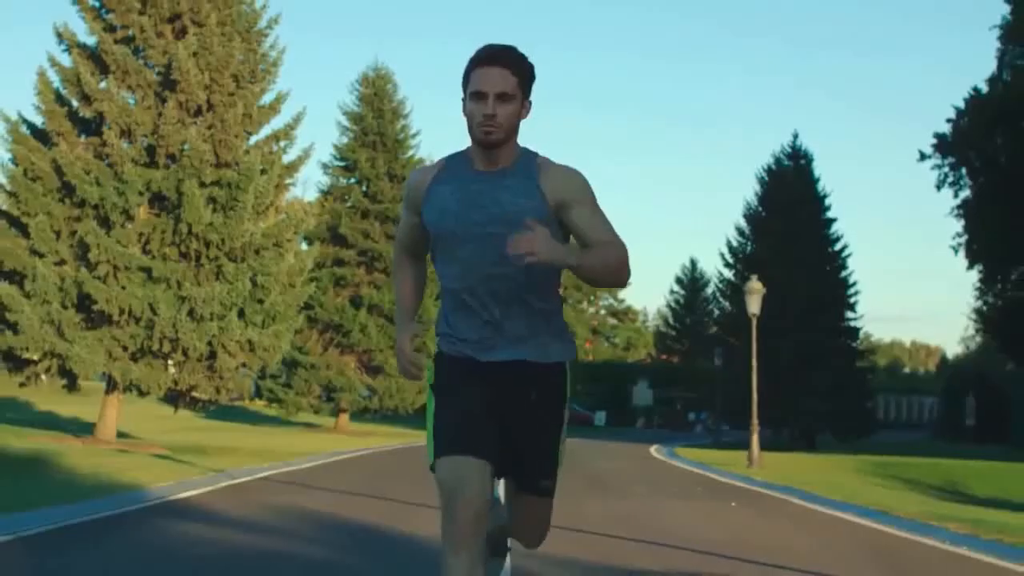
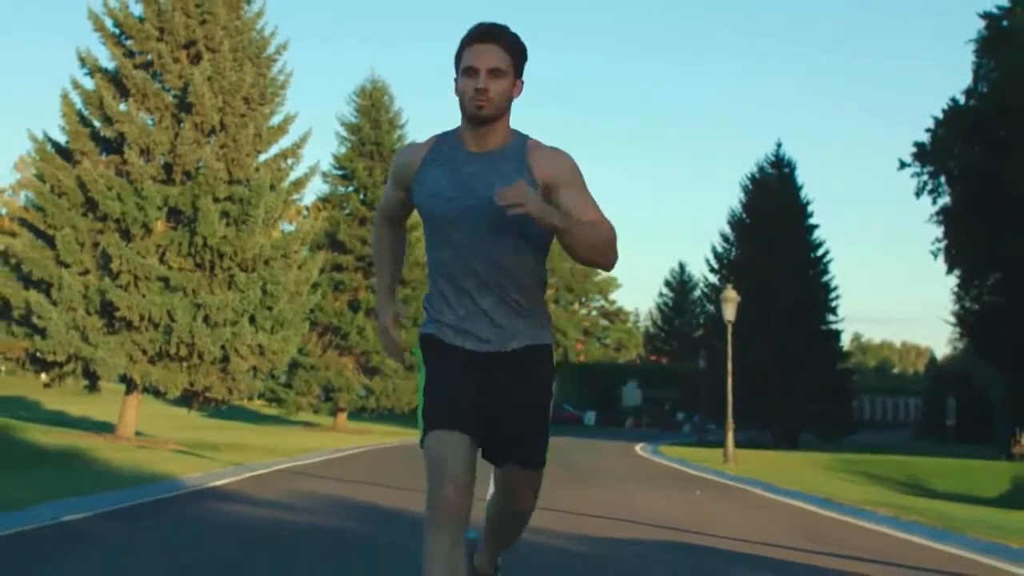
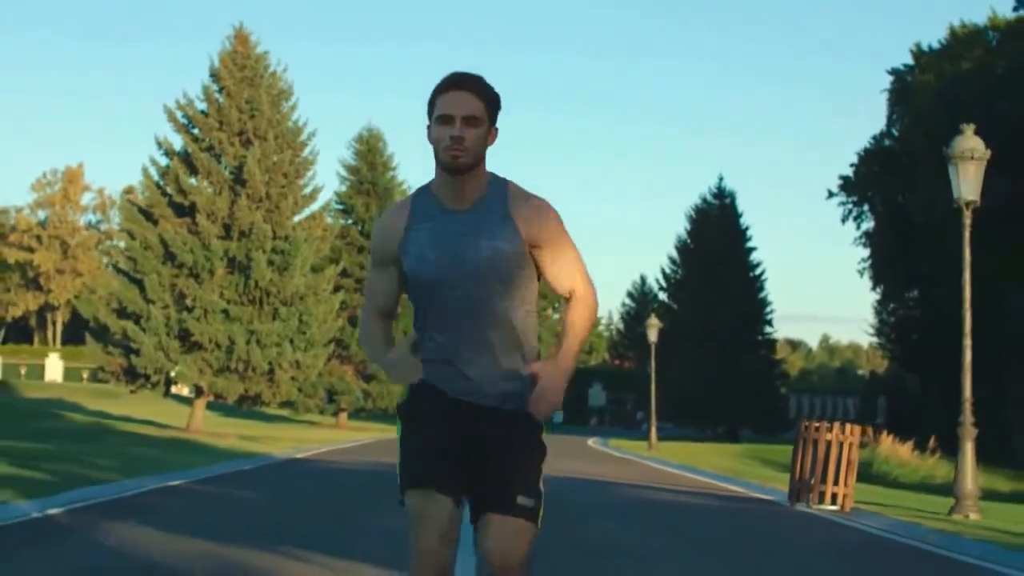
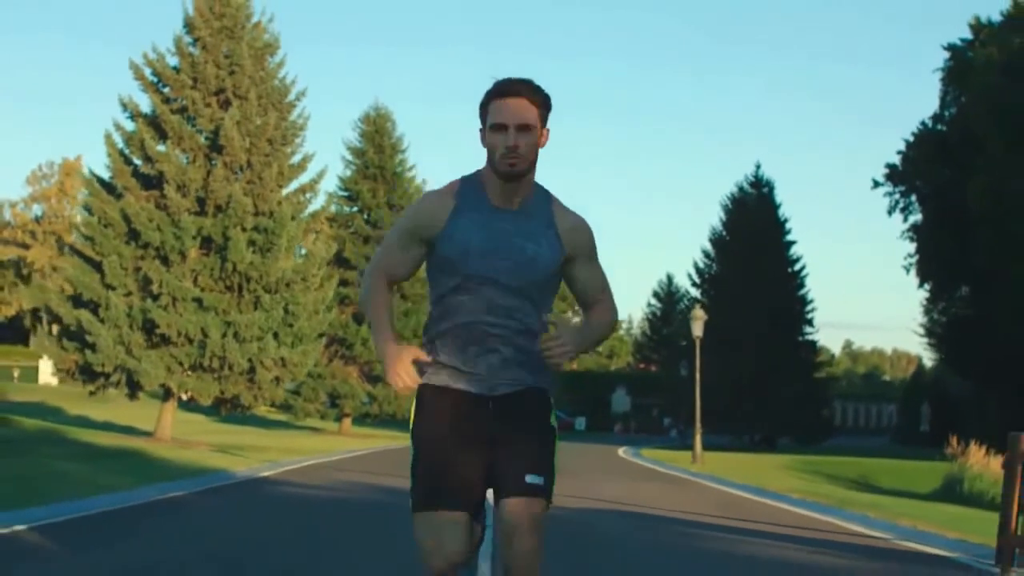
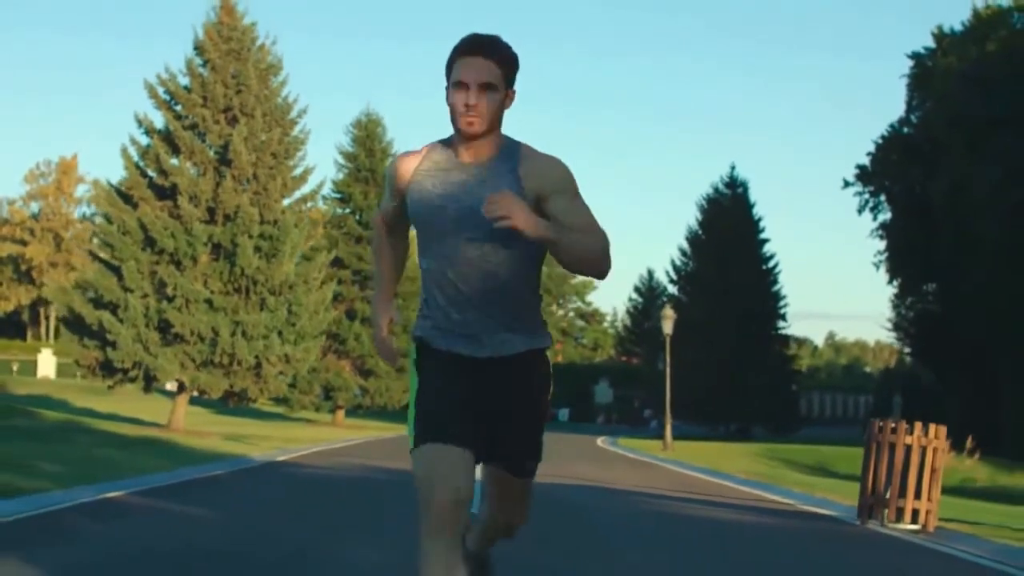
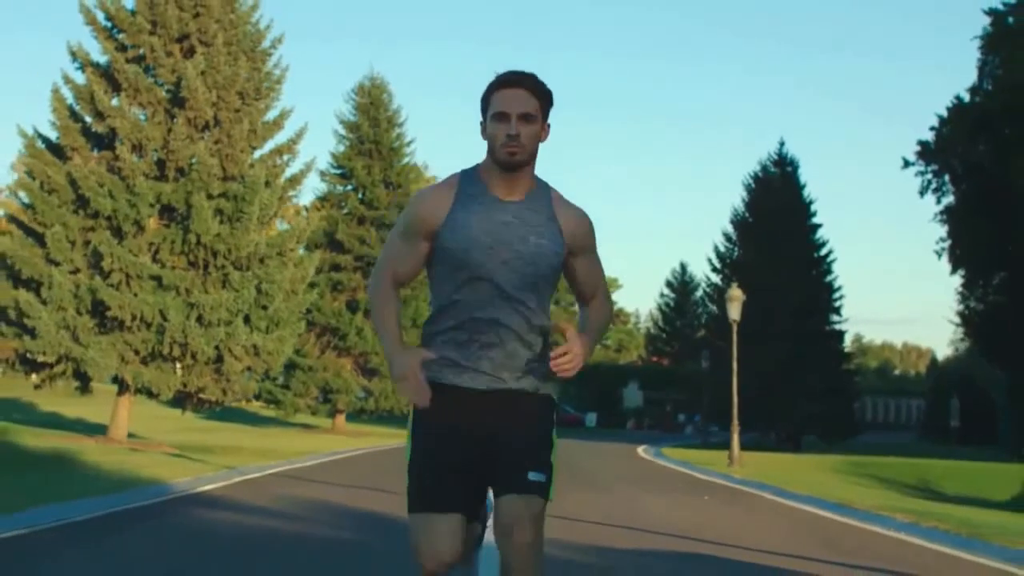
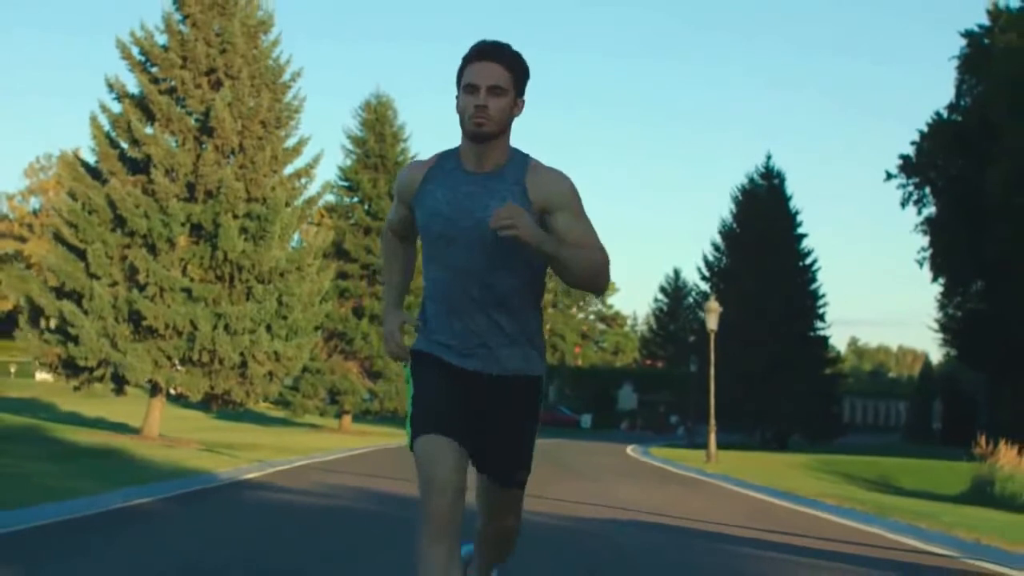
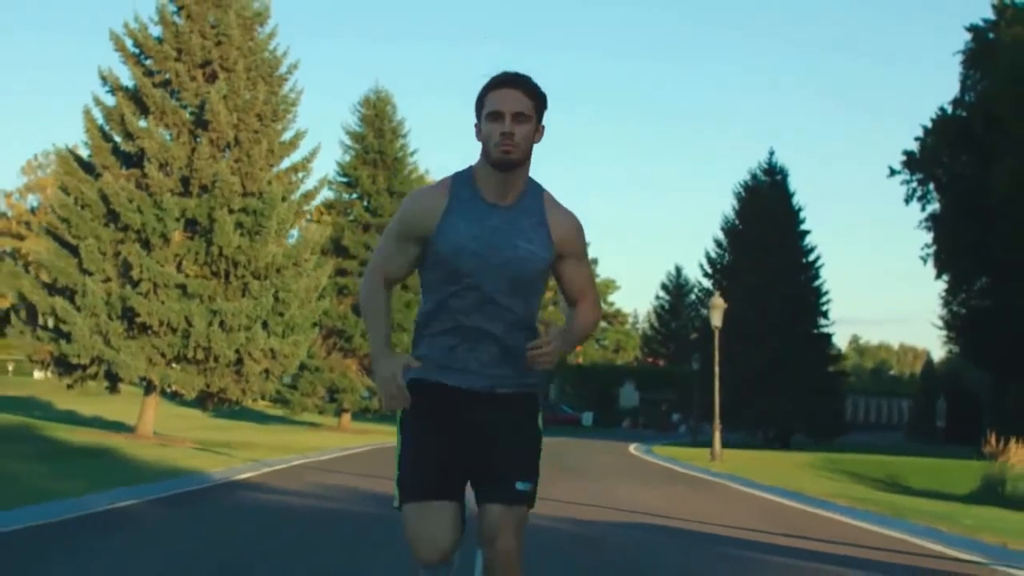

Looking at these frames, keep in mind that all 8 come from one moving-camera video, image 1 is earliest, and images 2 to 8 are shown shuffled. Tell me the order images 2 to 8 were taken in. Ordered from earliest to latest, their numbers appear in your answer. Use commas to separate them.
6, 2, 8, 7, 4, 5, 3
